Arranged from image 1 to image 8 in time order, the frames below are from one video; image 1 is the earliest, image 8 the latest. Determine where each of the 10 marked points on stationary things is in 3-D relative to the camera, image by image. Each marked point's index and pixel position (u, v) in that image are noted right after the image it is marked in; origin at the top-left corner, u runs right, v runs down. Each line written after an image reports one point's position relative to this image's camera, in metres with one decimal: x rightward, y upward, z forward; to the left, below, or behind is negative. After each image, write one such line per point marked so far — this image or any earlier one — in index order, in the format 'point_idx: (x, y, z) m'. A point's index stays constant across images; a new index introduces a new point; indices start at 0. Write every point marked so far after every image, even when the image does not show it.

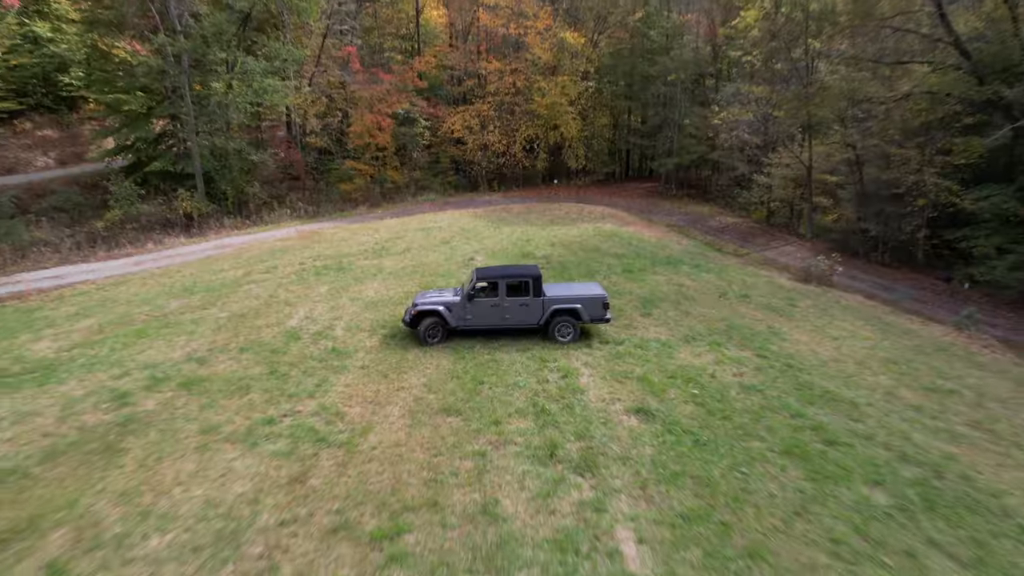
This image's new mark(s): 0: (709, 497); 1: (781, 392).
0: (+1.4, -1.4, +5.0) m
1: (+2.7, -1.0, +7.1) m
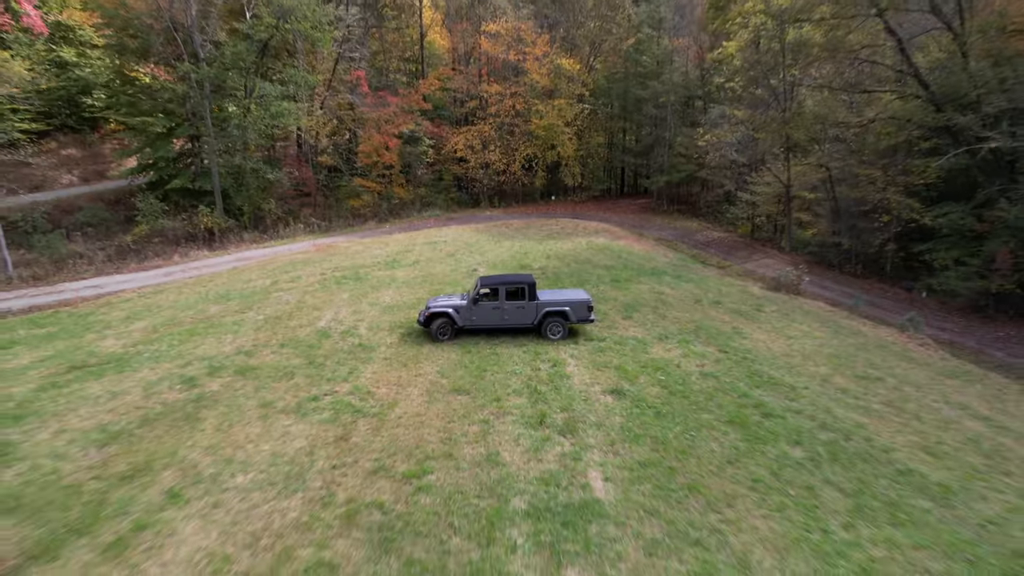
0: (+1.4, -1.4, +6.4) m
1: (+2.7, -1.0, +8.6) m
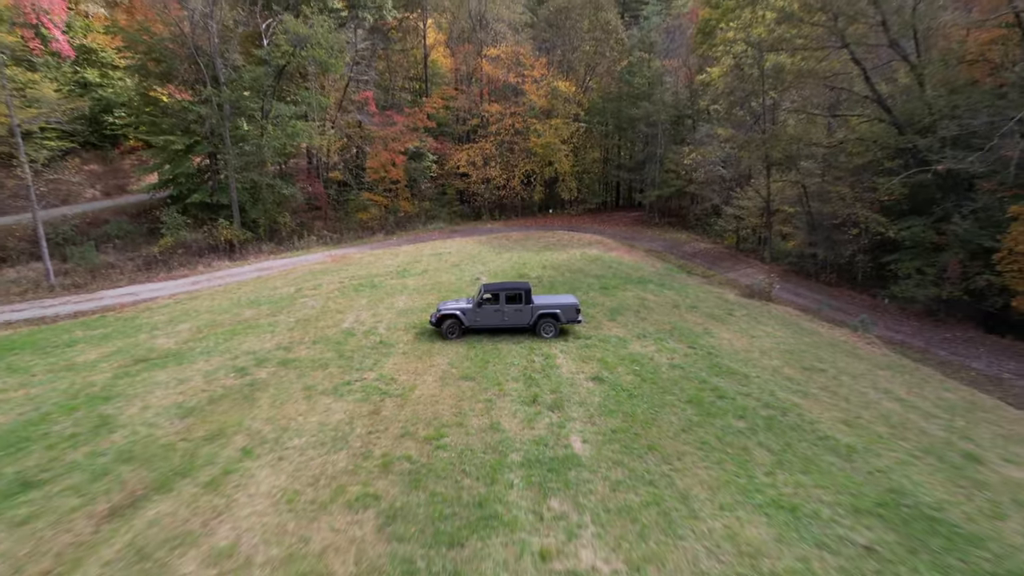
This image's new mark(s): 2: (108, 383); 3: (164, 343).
0: (+1.4, -1.5, +8.1) m
1: (+2.7, -1.1, +10.2) m
2: (-5.6, -1.3, +9.8) m
3: (-6.0, -0.9, +12.0) m
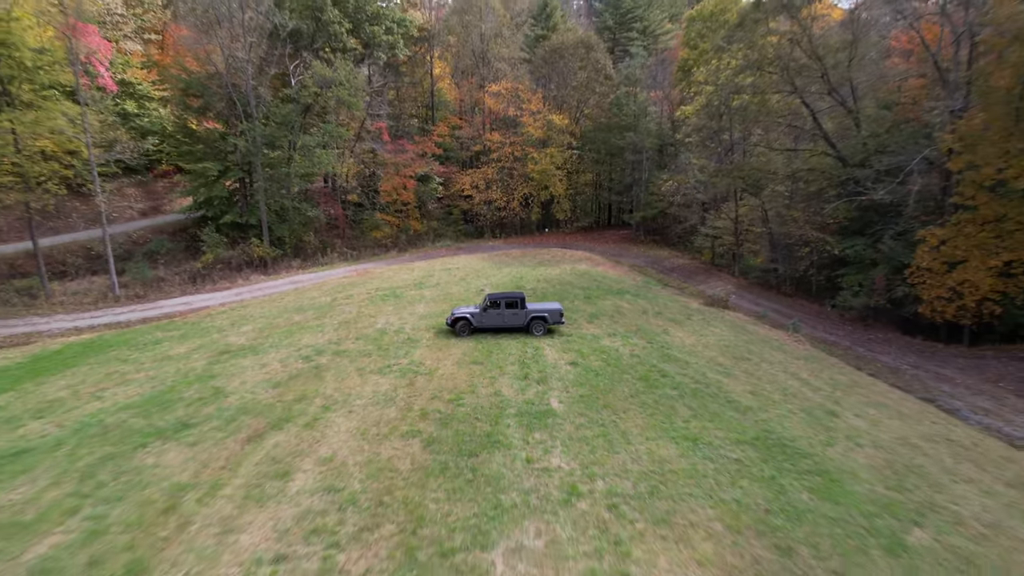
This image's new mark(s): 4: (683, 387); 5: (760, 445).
0: (+1.3, -1.6, +11.3) m
1: (+2.7, -1.3, +13.4) m
2: (-5.7, -1.4, +13.0) m
3: (-6.0, -1.1, +15.2) m
4: (+2.8, -1.6, +11.6) m
5: (+3.2, -2.0, +9.1) m
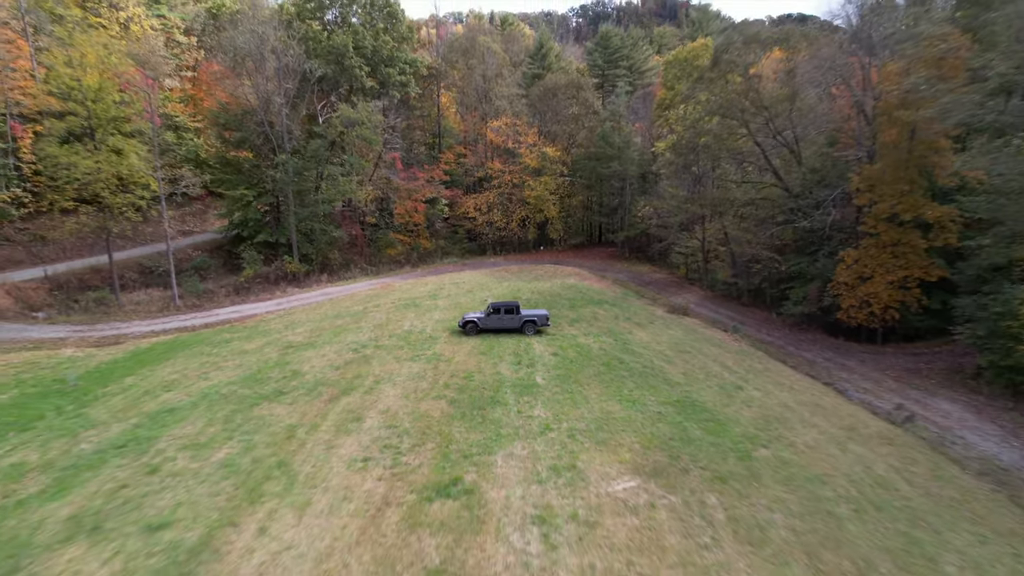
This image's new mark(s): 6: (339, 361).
0: (+1.3, -1.8, +15.5) m
1: (+2.6, -1.5, +17.7) m
2: (-5.7, -1.7, +17.2) m
3: (-6.1, -1.4, +19.5) m
4: (+2.7, -1.8, +15.8) m
5: (+3.2, -2.2, +13.3) m
6: (-4.0, -1.7, +16.2) m
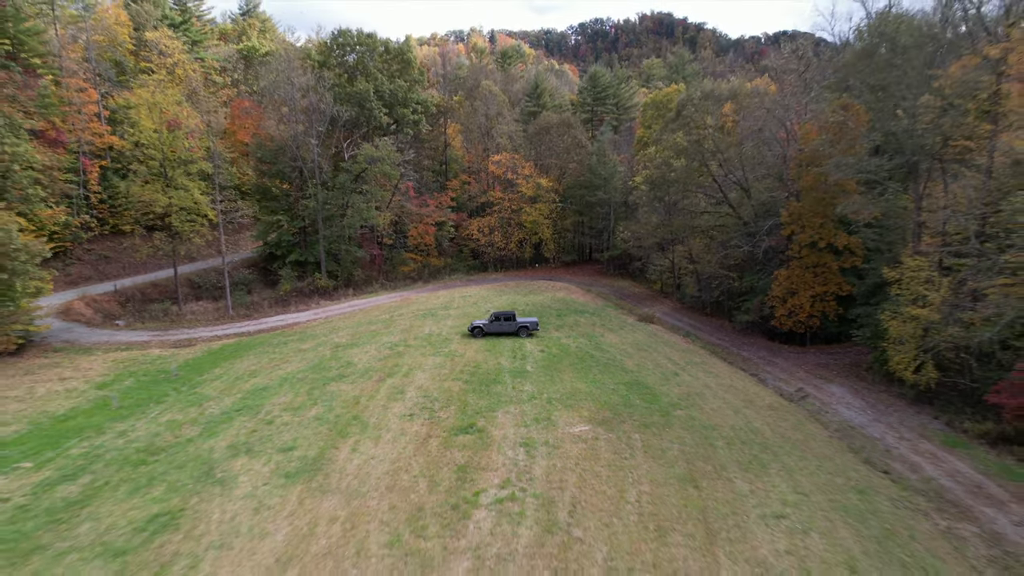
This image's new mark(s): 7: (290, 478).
0: (+1.2, -2.2, +20.7) m
1: (+2.5, -1.9, +22.9) m
2: (-5.8, -2.1, +22.5) m
3: (-6.1, -1.8, +24.7) m
4: (+2.7, -2.2, +21.0) m
5: (+3.1, -2.5, +18.6) m
6: (-4.1, -2.1, +21.5) m
7: (-3.9, -3.3, +12.4) m
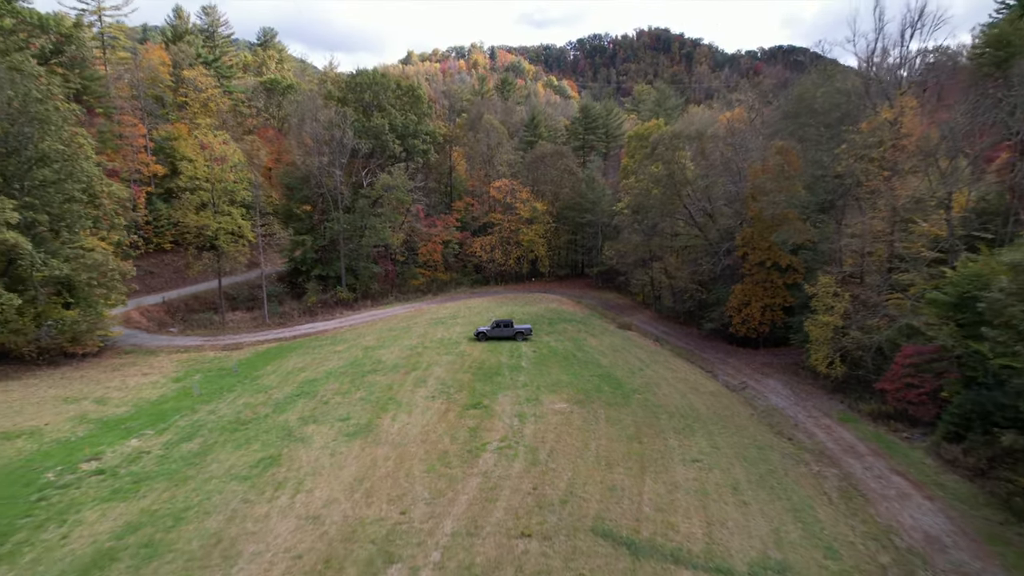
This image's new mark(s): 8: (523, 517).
0: (+1.1, -2.6, +25.7) m
1: (+2.4, -2.4, +27.9) m
2: (-5.9, -2.6, +27.4) m
3: (-6.2, -2.3, +29.7) m
4: (+2.6, -2.7, +26.0) m
5: (+3.0, -3.0, +23.5) m
6: (-4.1, -2.6, +26.5) m
7: (-4.0, -3.7, +17.3) m
8: (+0.2, -4.0, +12.3) m
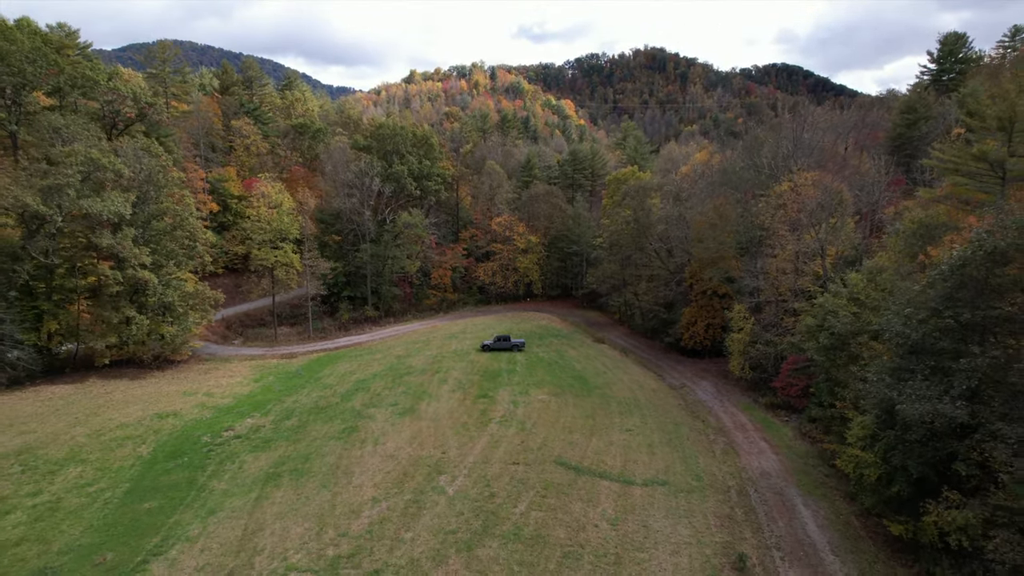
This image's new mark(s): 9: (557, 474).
0: (+1.0, -3.8, +34.1) m
1: (+2.3, -3.6, +36.3) m
2: (-6.0, -3.7, +35.9) m
3: (-6.3, -3.6, +38.1) m
4: (+2.5, -3.8, +34.5) m
5: (+2.9, -4.1, +32.0) m
6: (-4.3, -3.7, +34.9) m
7: (-4.1, -4.7, +25.8) m
8: (+0.1, -5.0, +20.8) m
9: (+1.2, -5.1, +19.3) m
